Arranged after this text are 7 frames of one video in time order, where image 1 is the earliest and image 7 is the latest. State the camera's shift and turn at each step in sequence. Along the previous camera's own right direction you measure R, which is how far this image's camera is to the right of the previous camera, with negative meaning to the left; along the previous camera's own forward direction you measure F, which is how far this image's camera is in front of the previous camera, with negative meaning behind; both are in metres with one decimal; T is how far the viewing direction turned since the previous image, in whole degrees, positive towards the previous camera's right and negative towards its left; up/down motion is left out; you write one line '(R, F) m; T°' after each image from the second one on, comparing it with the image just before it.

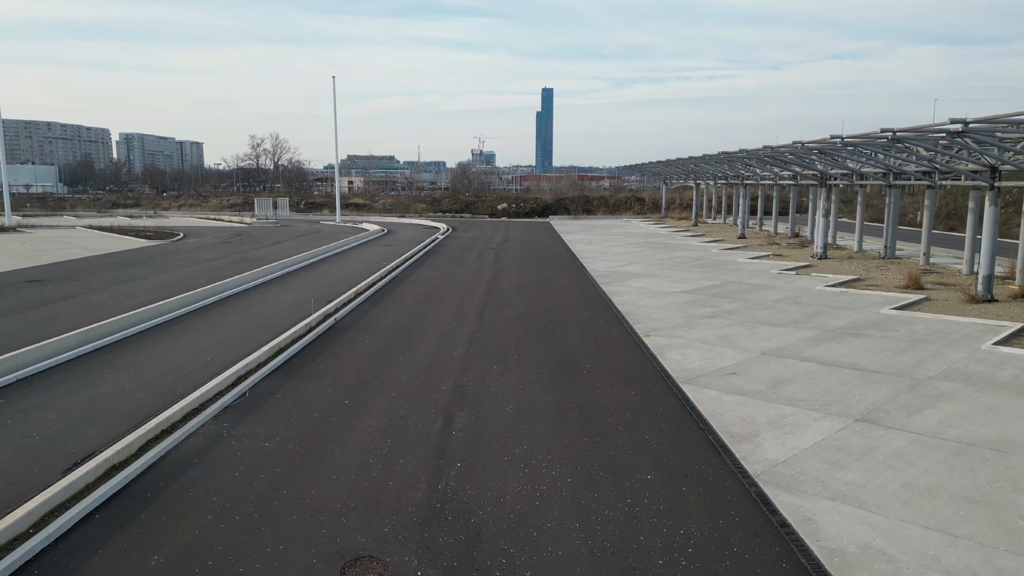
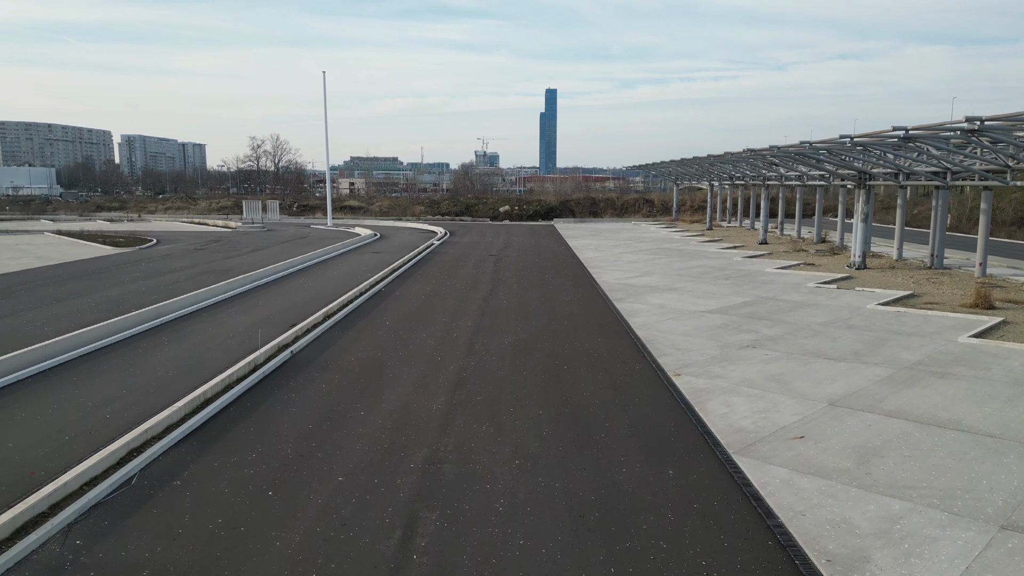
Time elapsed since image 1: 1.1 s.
(+0.1, +2.2) m; 0°
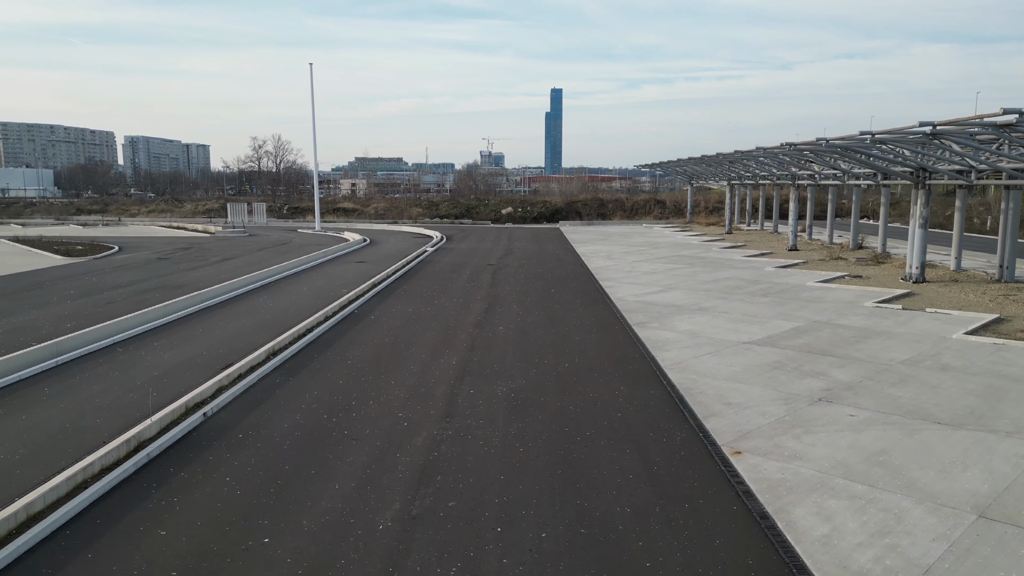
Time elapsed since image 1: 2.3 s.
(+0.1, +2.5) m; 0°
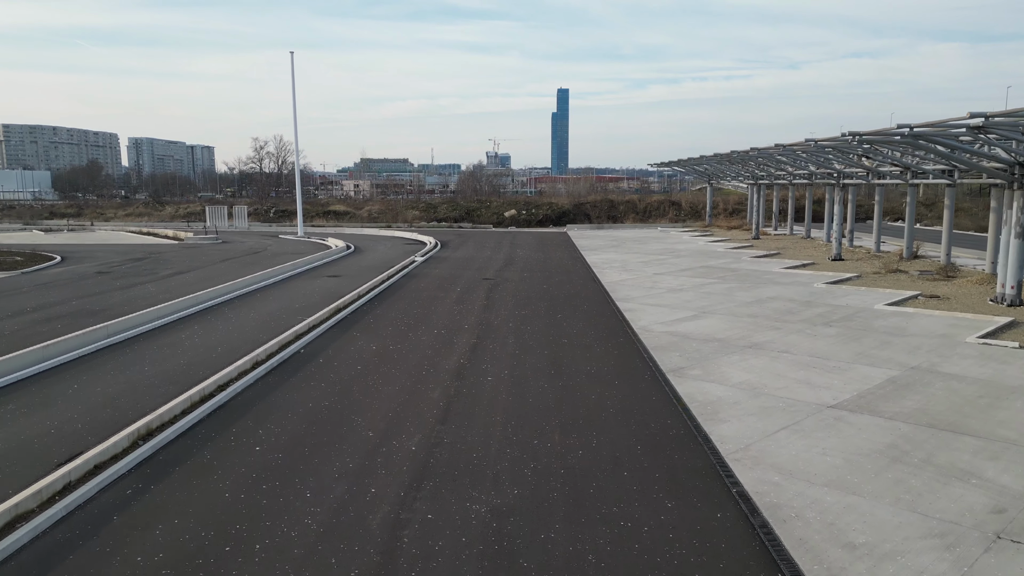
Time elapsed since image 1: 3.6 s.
(+0.1, +3.0) m; 0°
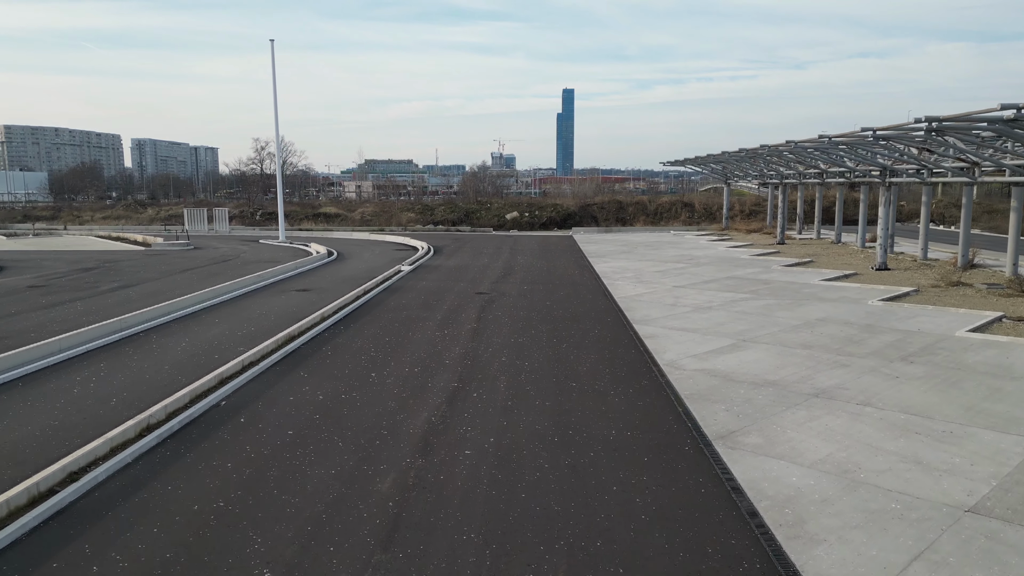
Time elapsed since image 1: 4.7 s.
(+0.1, +2.4) m; 0°
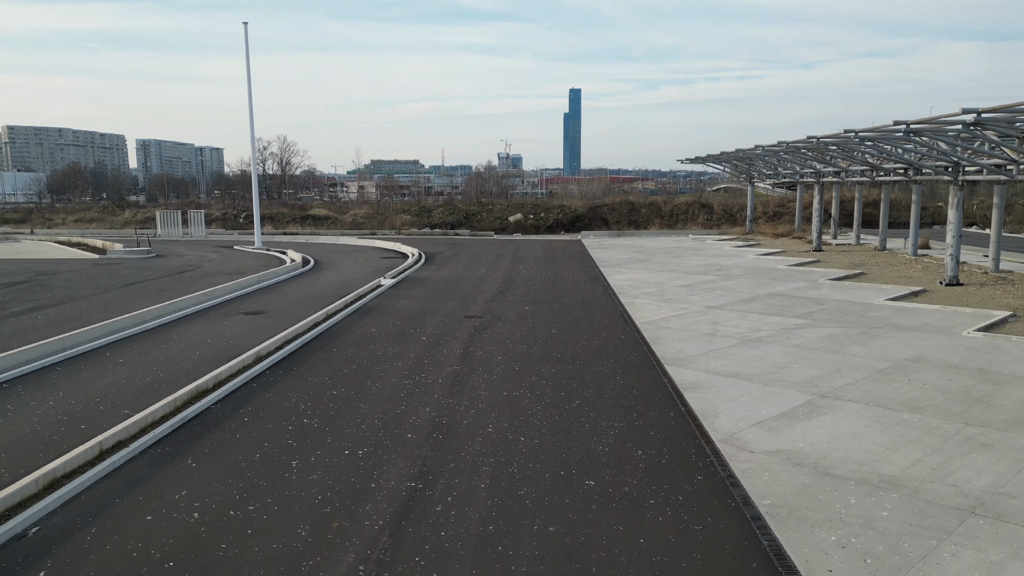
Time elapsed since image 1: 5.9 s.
(+0.1, +2.8) m; 0°
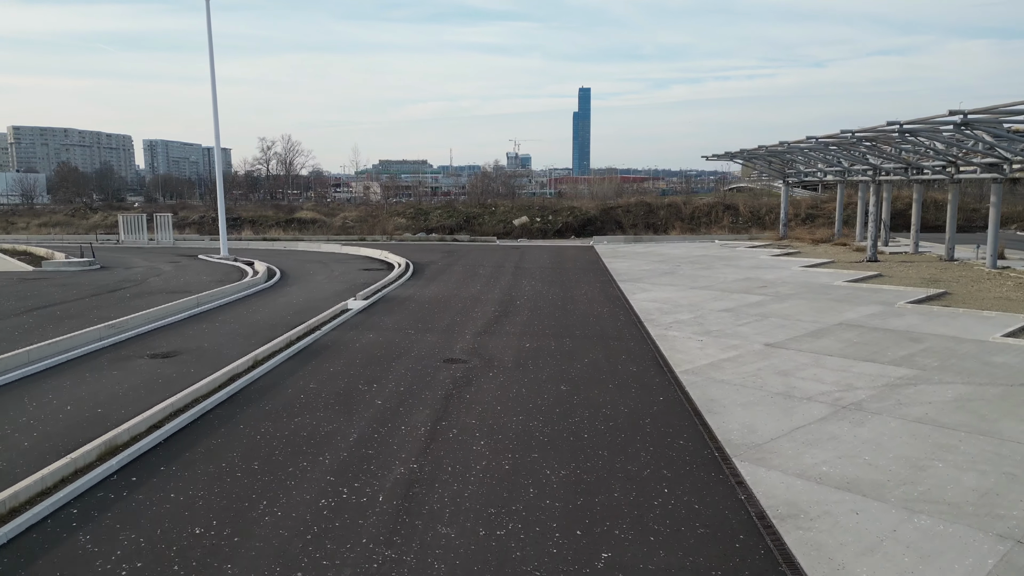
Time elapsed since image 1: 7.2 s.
(+0.2, +3.1) m; -1°
